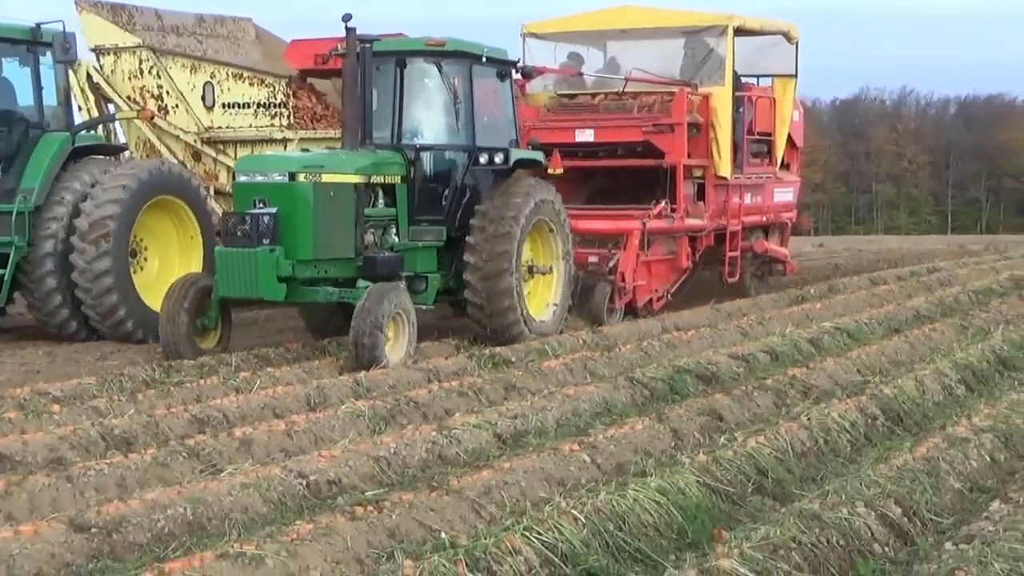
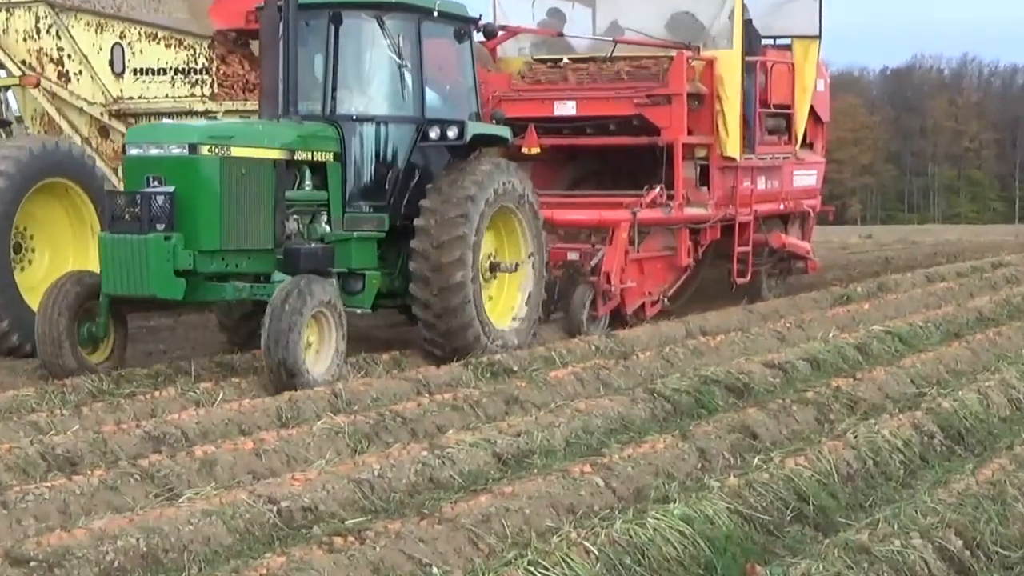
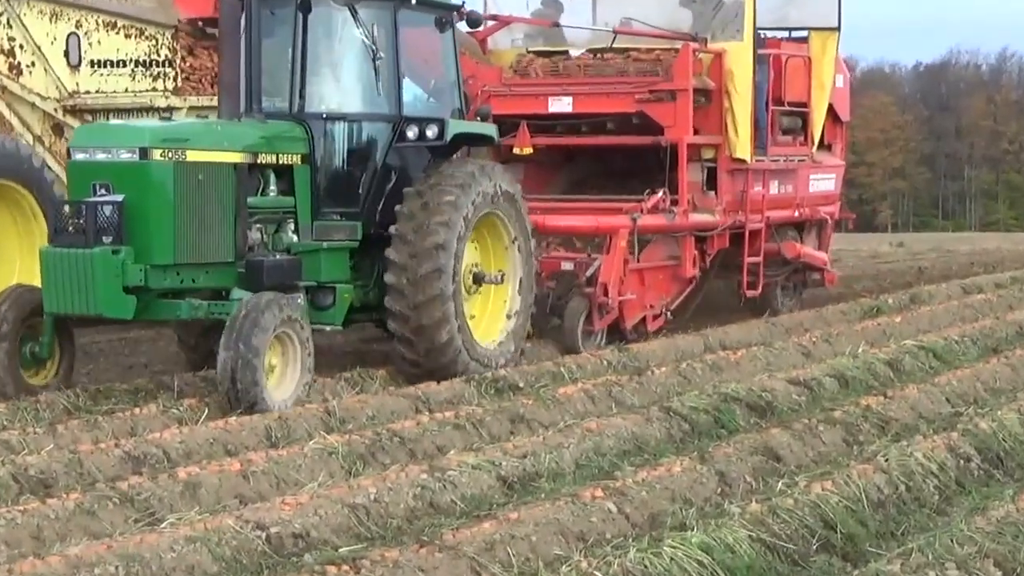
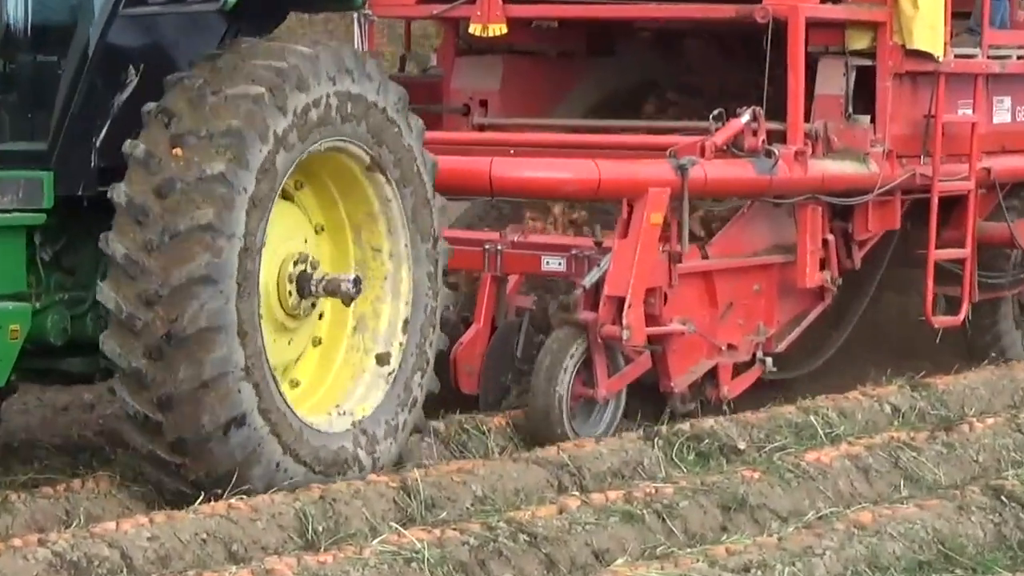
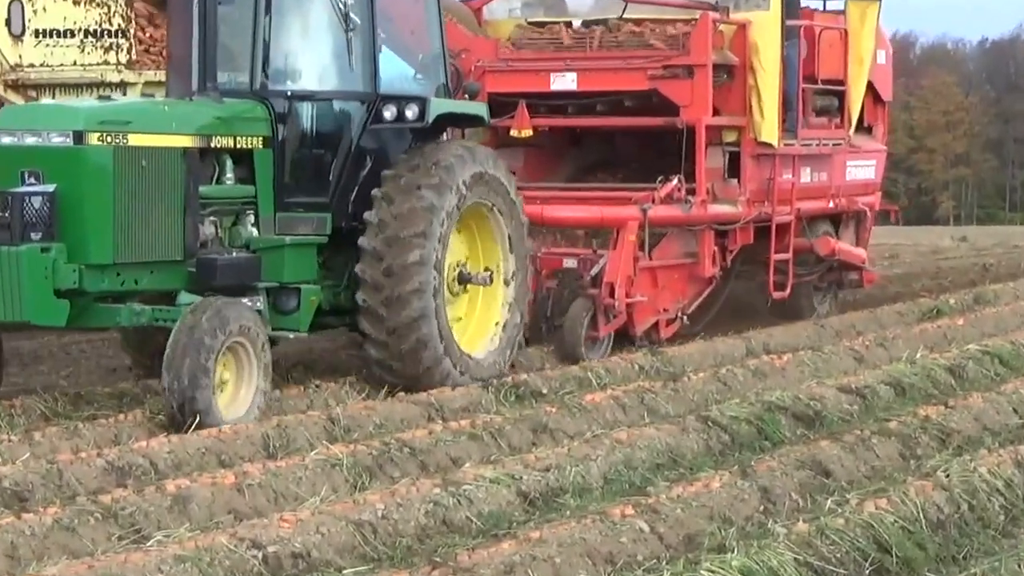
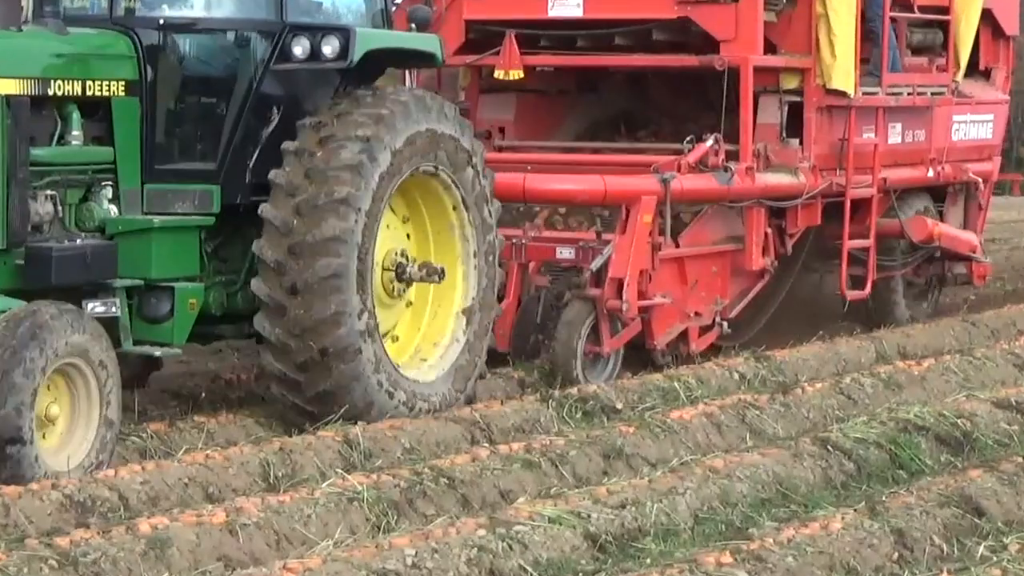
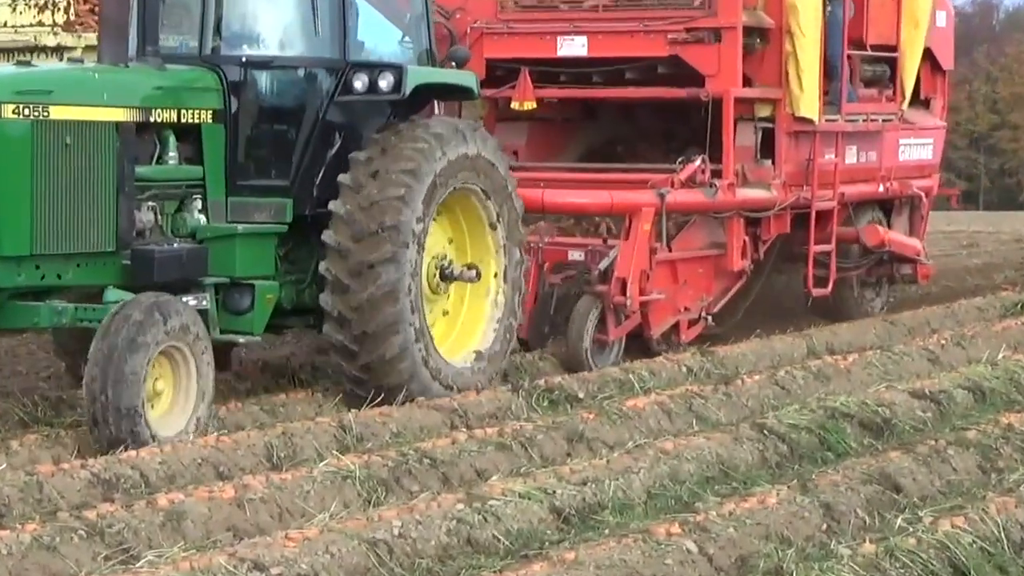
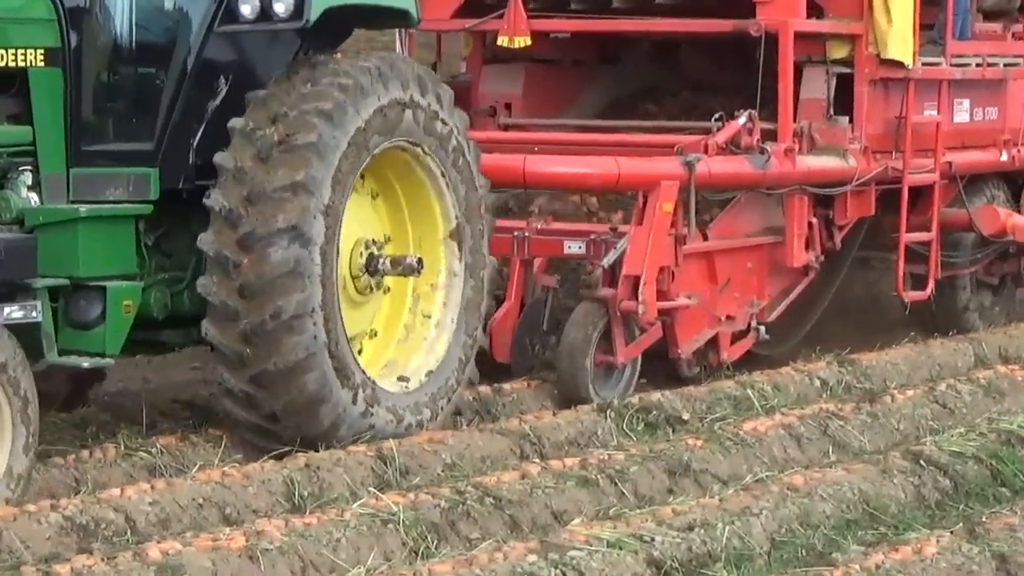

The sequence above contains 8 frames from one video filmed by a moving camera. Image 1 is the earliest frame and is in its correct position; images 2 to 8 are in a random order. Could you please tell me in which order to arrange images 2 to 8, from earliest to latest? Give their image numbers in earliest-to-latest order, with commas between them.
2, 3, 5, 7, 6, 8, 4
